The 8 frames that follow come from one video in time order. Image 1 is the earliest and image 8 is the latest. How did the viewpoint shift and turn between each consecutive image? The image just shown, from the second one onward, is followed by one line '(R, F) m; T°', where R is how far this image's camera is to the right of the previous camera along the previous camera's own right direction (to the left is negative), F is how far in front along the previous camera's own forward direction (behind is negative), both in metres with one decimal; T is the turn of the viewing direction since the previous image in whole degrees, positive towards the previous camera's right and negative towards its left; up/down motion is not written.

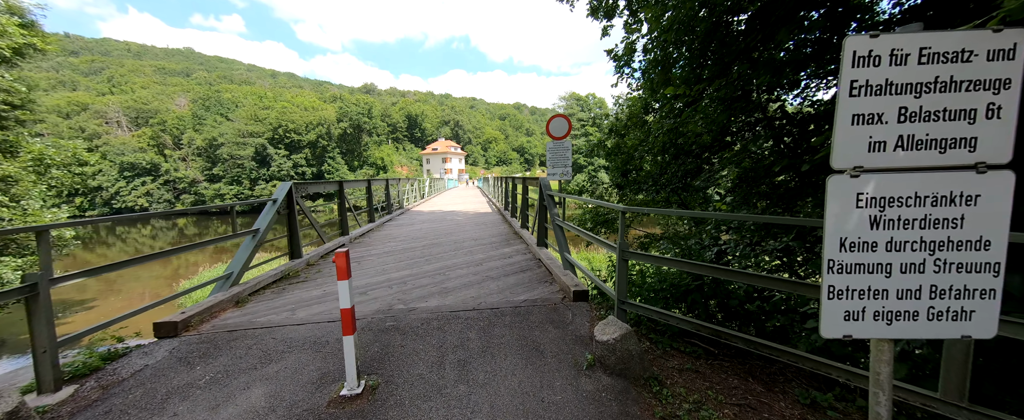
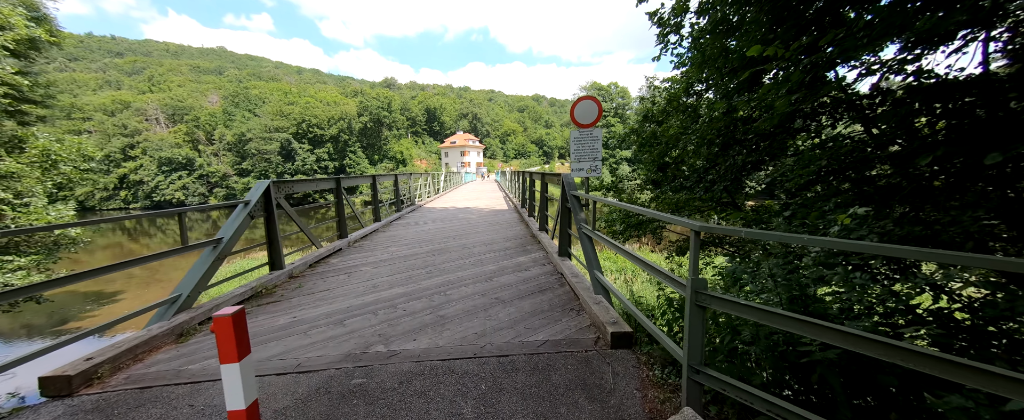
(0.0, +0.7) m; -3°
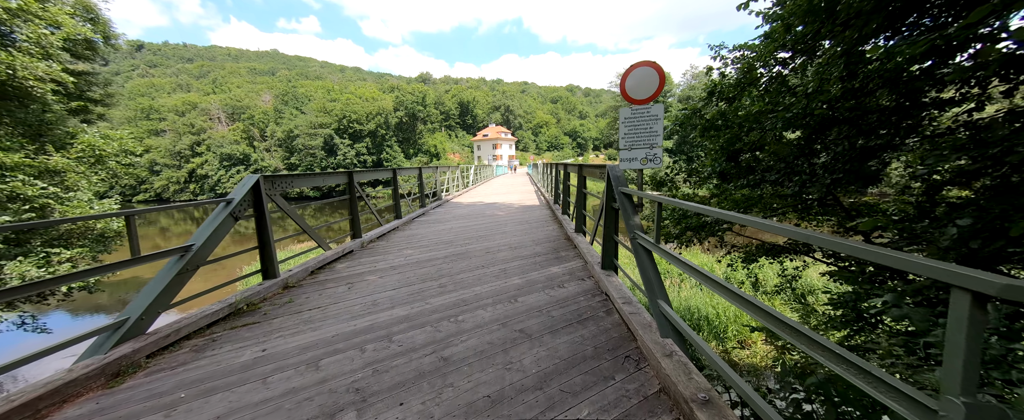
(0.0, +0.7) m; -6°
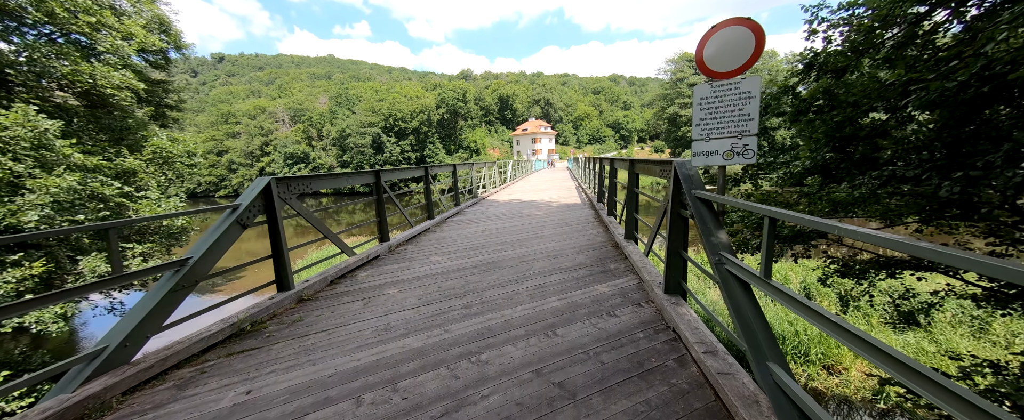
(0.0, +0.5) m; -7°
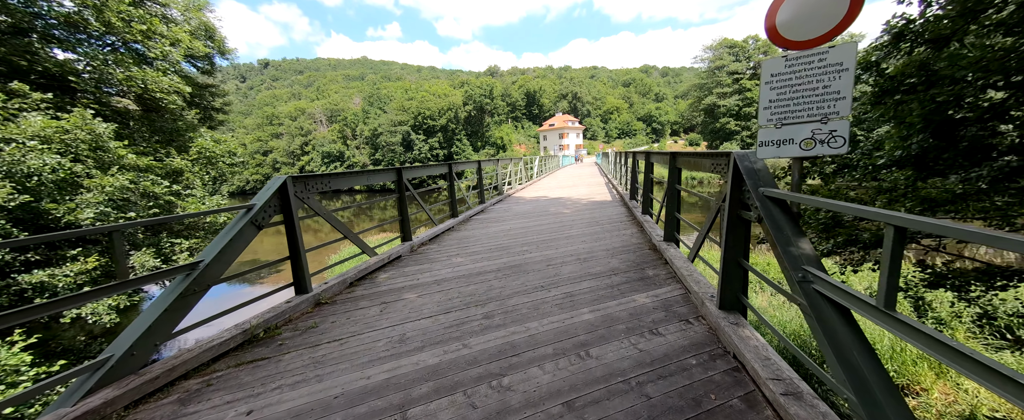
(0.0, +0.2) m; -5°
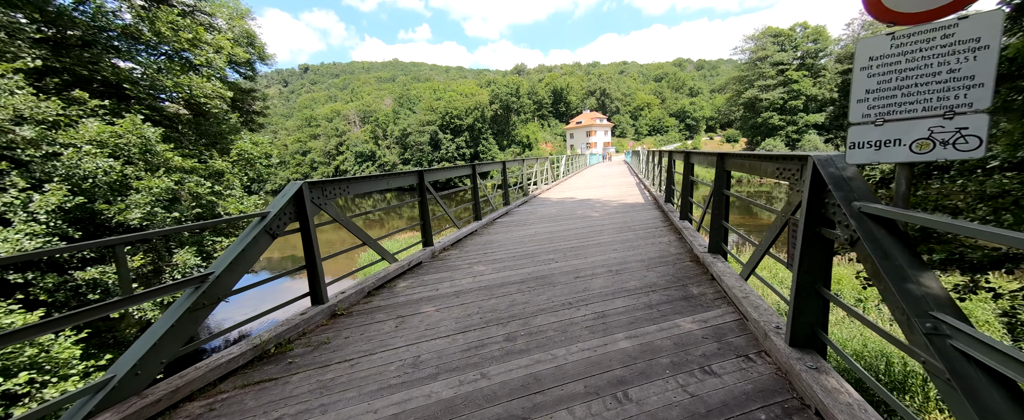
(0.0, +0.2) m; -4°
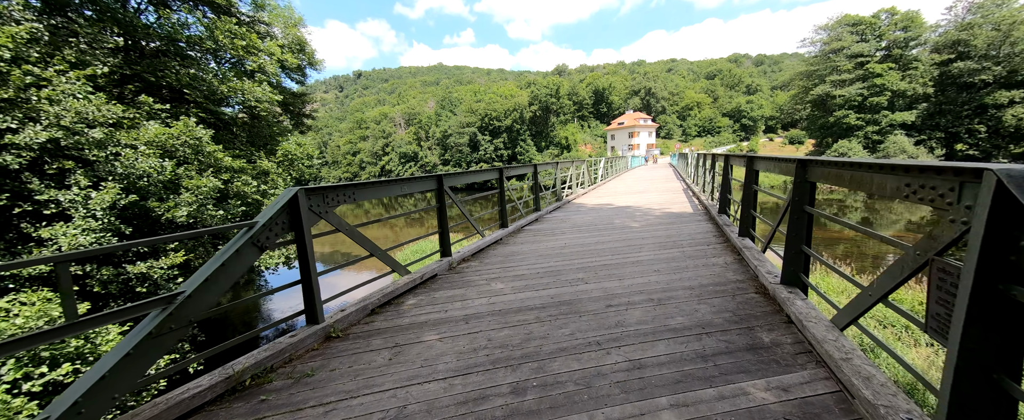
(+0.1, +0.4) m; -7°
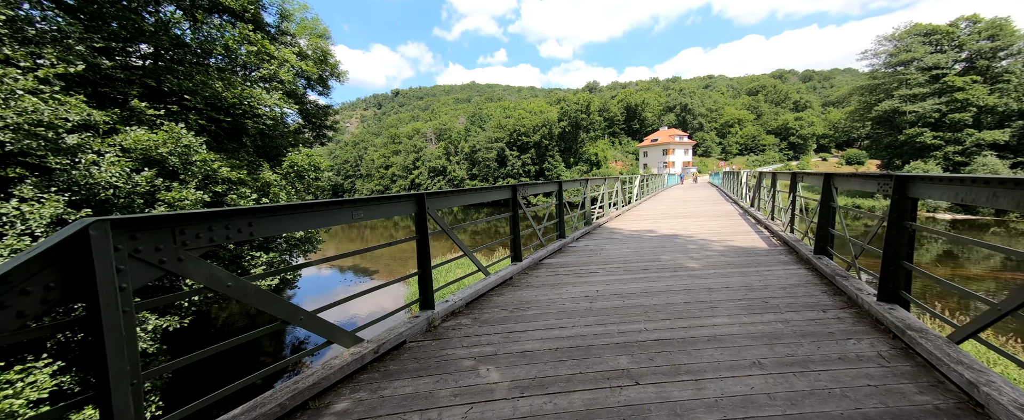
(+0.1, +1.1) m; -5°
